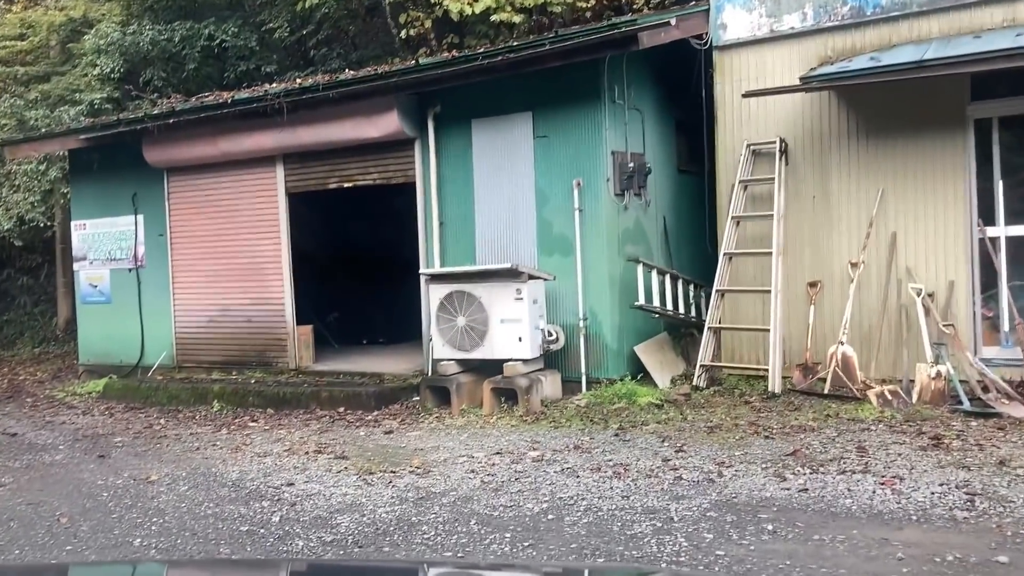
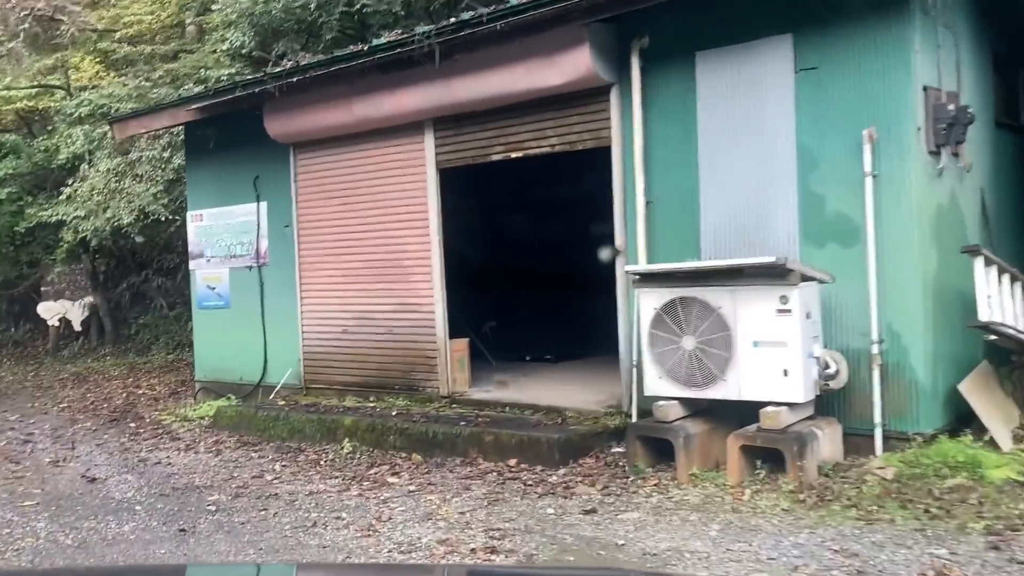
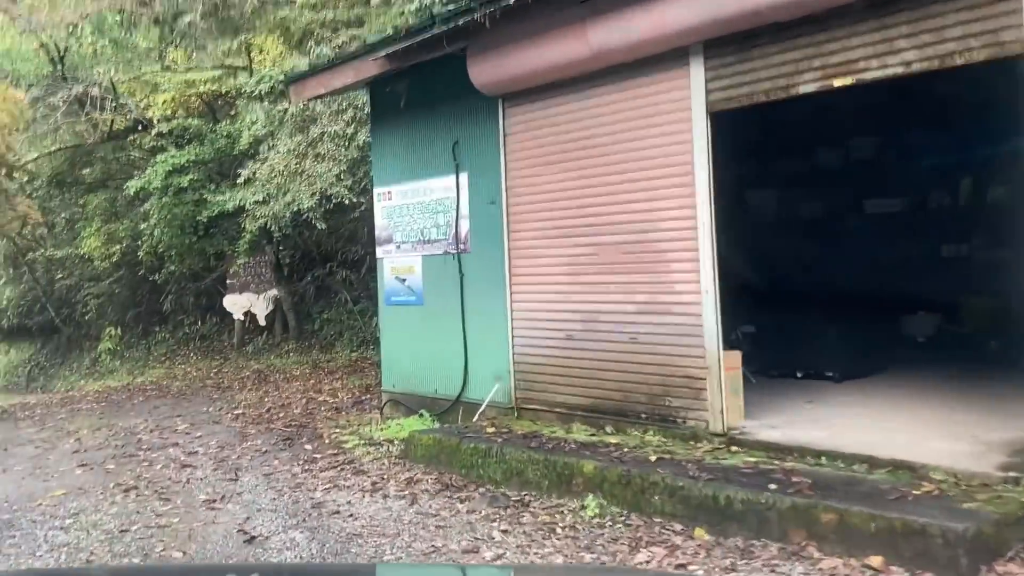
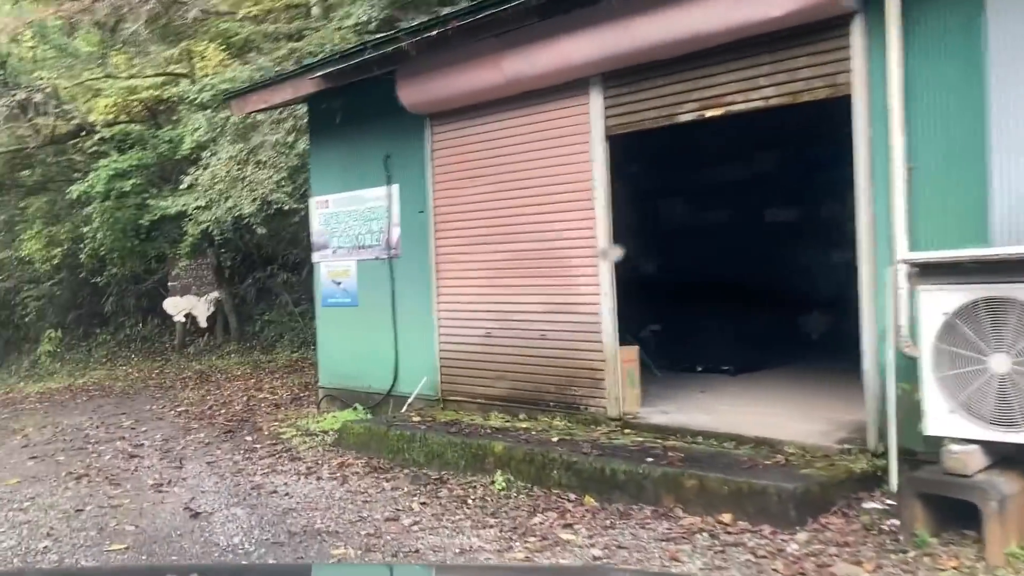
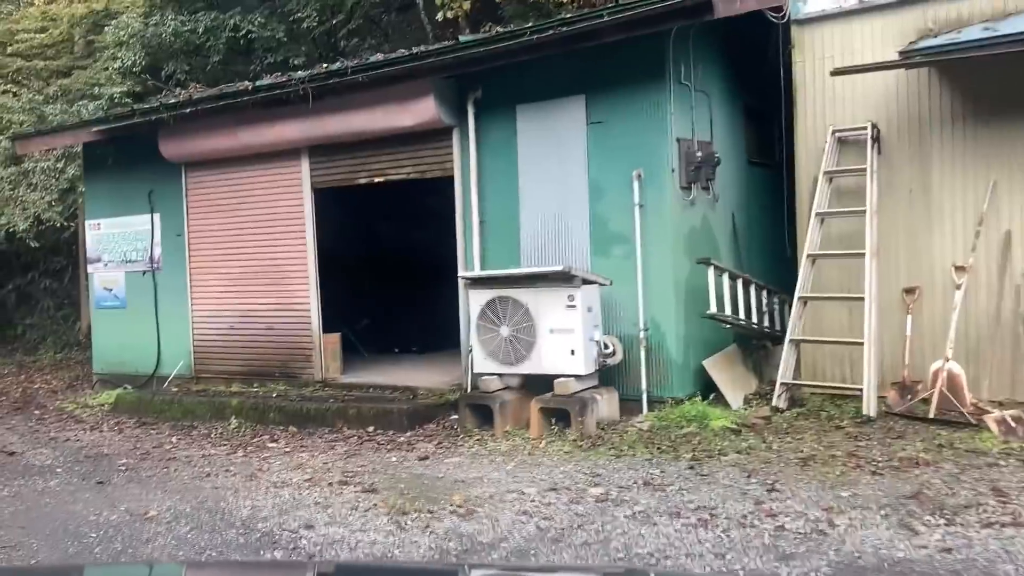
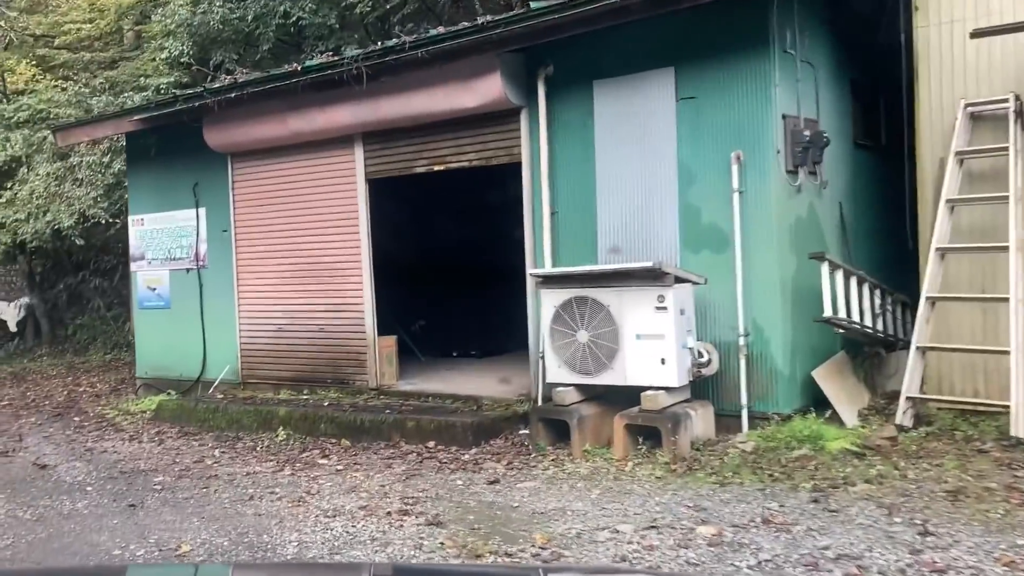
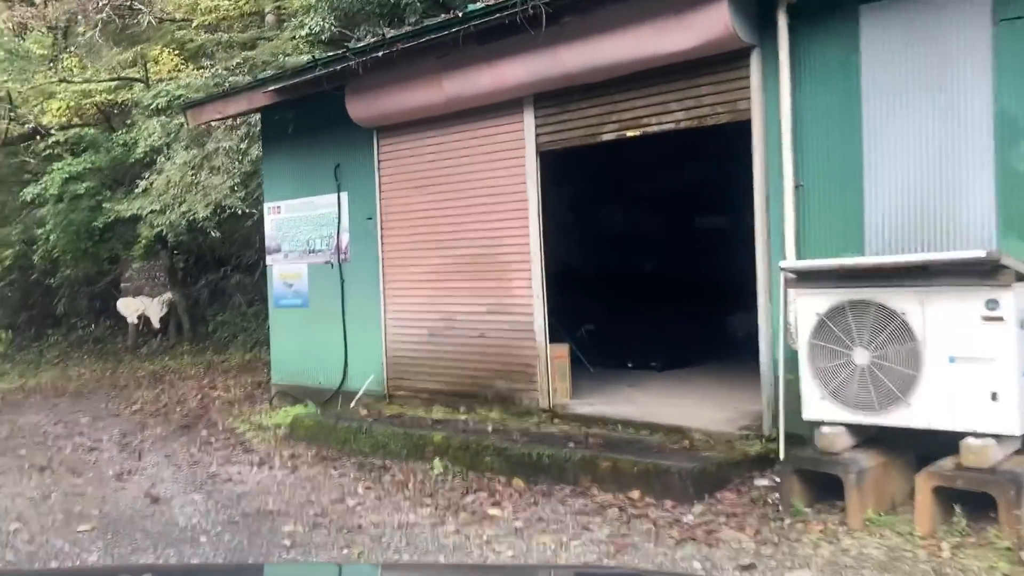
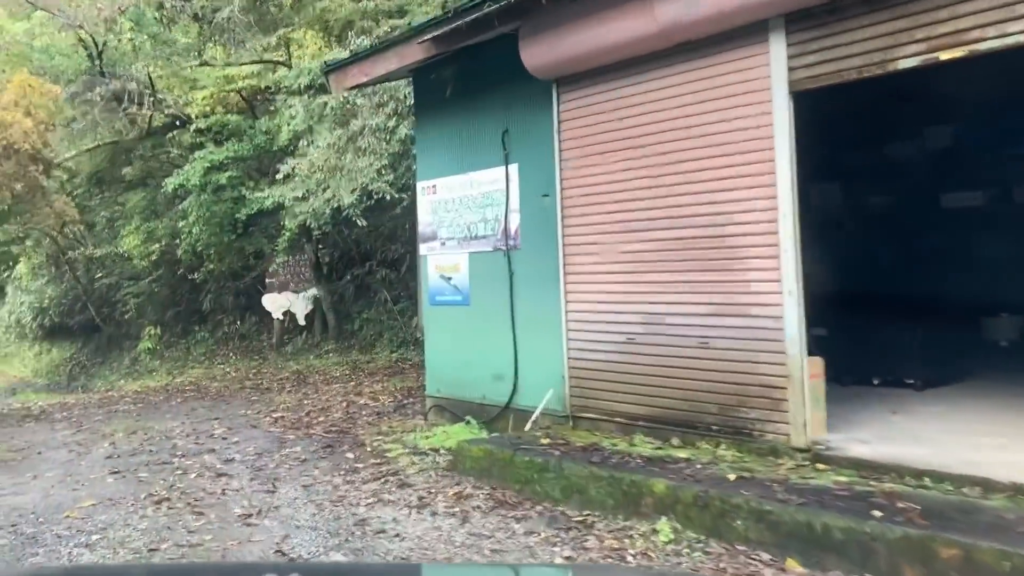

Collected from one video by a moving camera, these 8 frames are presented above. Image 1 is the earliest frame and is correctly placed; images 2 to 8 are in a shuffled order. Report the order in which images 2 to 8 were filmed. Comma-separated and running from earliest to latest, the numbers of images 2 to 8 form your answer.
5, 6, 2, 7, 4, 3, 8
